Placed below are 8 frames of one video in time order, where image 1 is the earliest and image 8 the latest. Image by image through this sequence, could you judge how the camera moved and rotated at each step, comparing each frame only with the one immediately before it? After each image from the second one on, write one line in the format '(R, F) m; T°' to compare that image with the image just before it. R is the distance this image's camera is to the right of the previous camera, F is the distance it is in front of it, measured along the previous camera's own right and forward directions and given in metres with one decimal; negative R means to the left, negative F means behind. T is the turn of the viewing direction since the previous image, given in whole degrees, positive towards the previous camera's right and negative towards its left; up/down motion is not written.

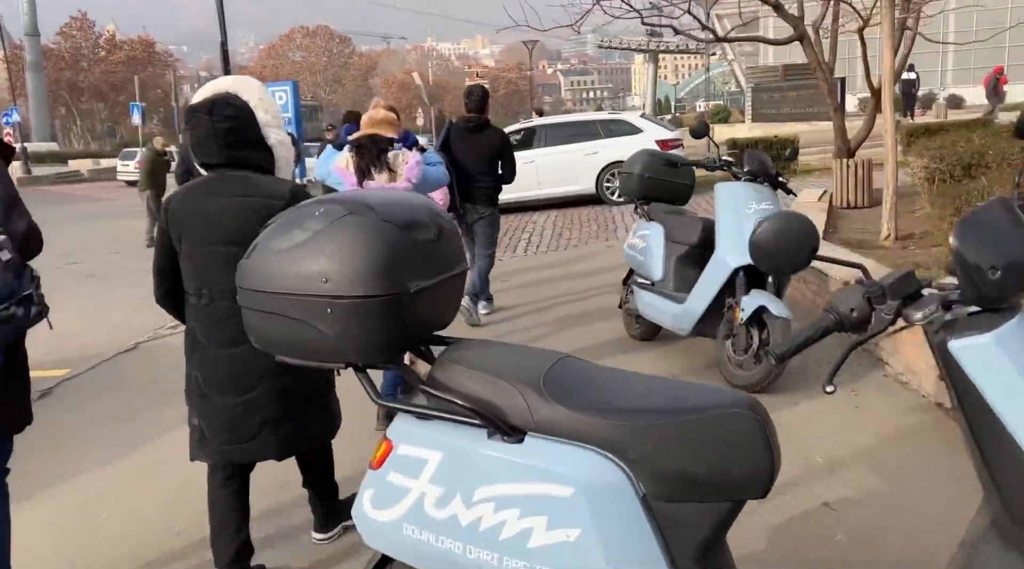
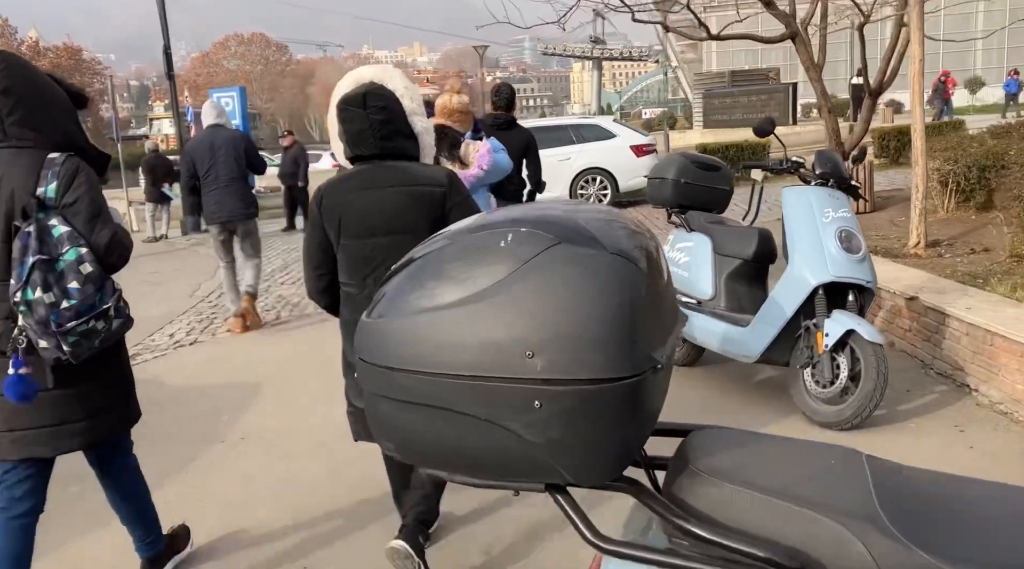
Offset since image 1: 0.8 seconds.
(-0.4, +0.6) m; +4°
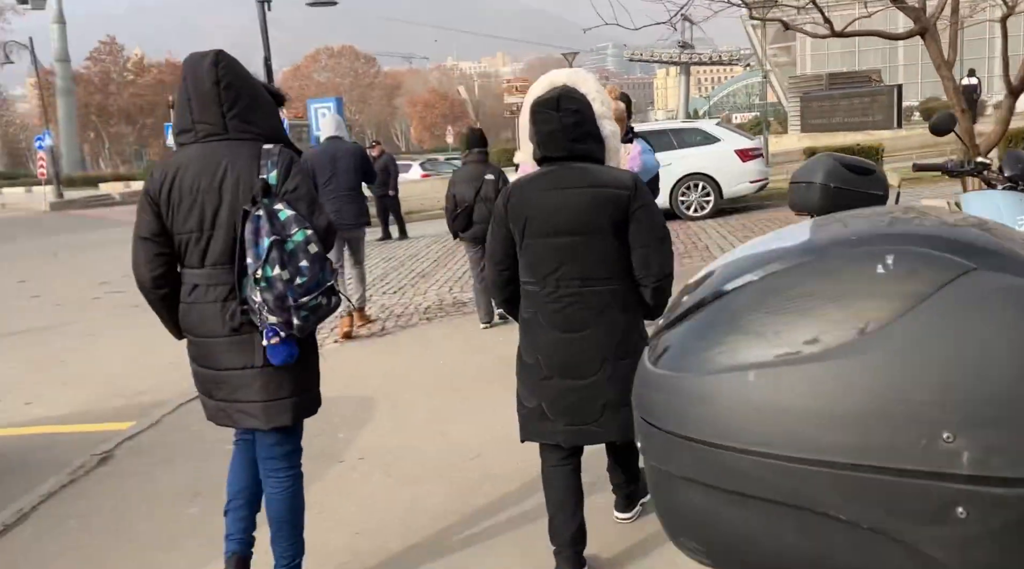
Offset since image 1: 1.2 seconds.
(-0.2, +0.2) m; -5°
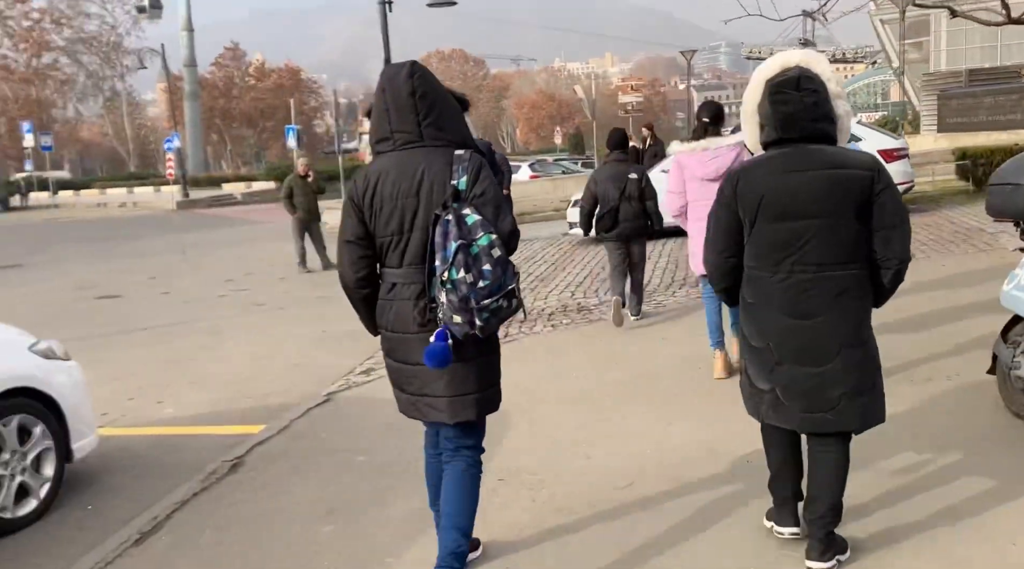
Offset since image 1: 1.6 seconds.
(-0.2, +0.3) m; -6°
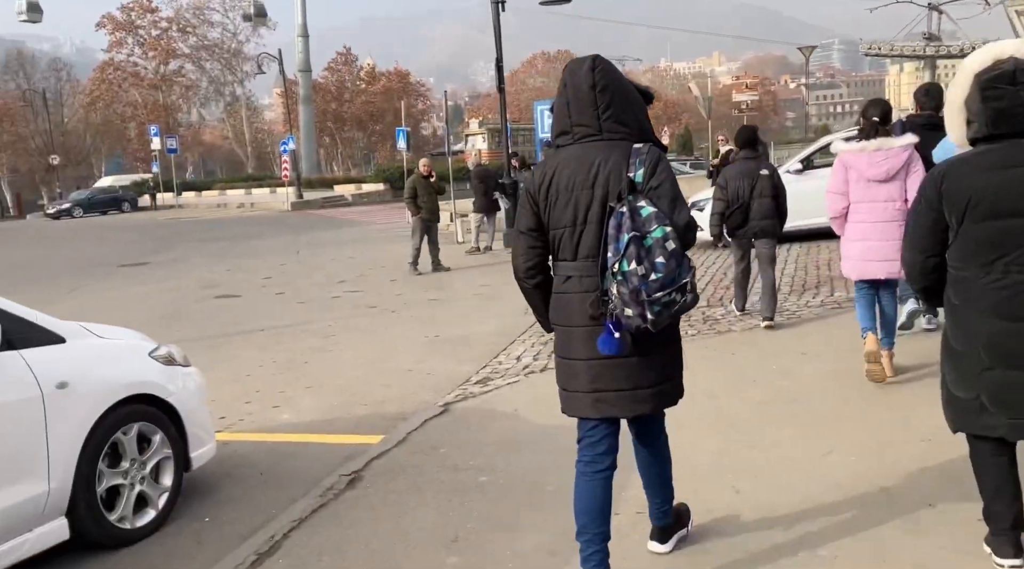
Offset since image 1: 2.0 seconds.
(-0.1, +0.3) m; -6°
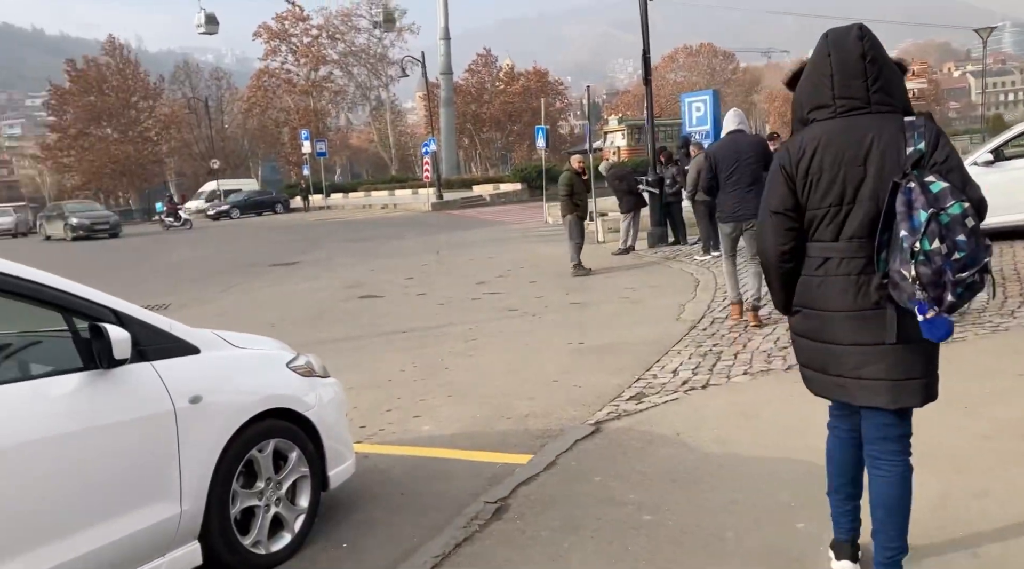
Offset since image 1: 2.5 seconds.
(-0.1, +0.5) m; -8°
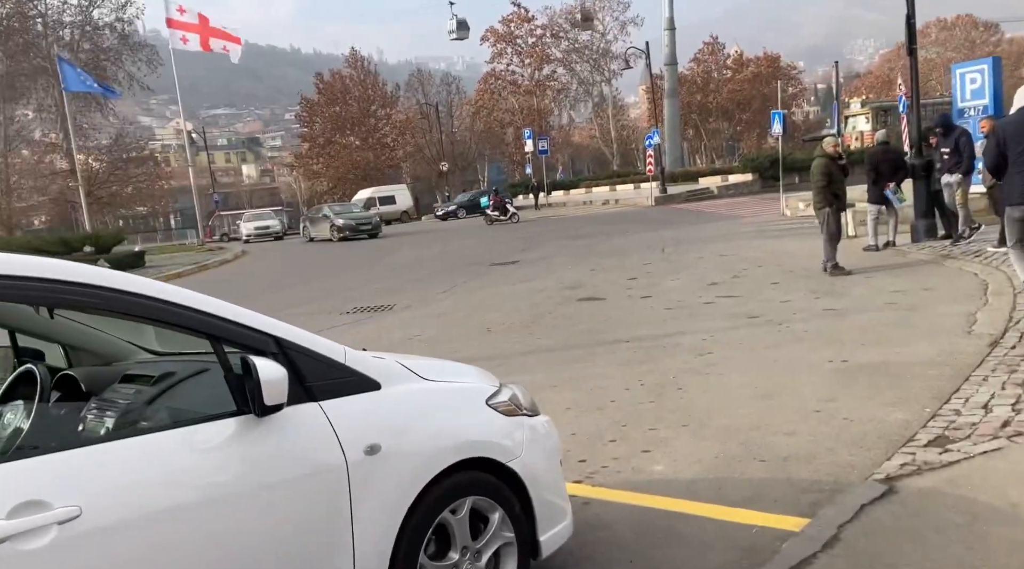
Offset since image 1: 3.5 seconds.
(-0.1, +1.0) m; -14°
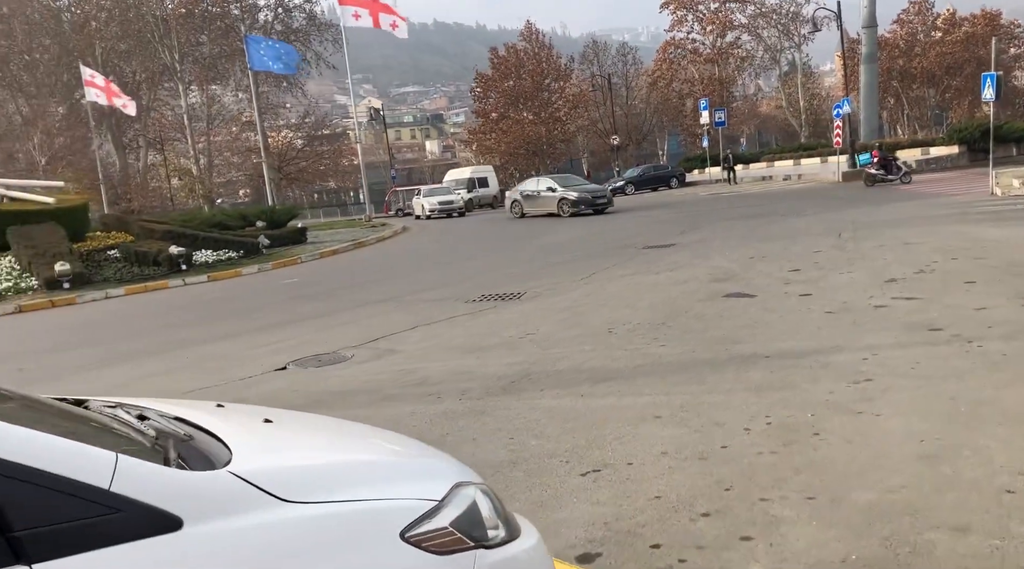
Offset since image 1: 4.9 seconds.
(+0.6, +1.5) m; -11°
